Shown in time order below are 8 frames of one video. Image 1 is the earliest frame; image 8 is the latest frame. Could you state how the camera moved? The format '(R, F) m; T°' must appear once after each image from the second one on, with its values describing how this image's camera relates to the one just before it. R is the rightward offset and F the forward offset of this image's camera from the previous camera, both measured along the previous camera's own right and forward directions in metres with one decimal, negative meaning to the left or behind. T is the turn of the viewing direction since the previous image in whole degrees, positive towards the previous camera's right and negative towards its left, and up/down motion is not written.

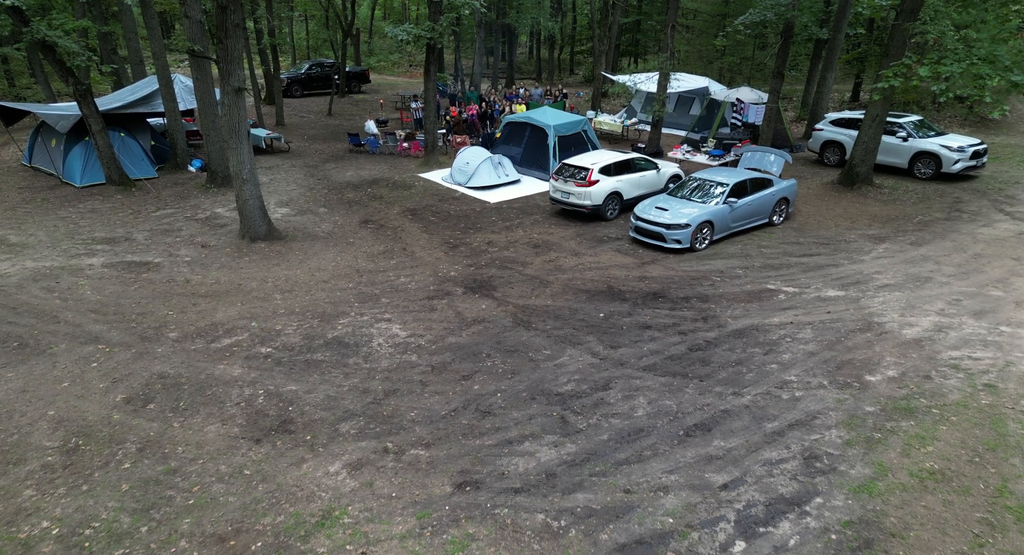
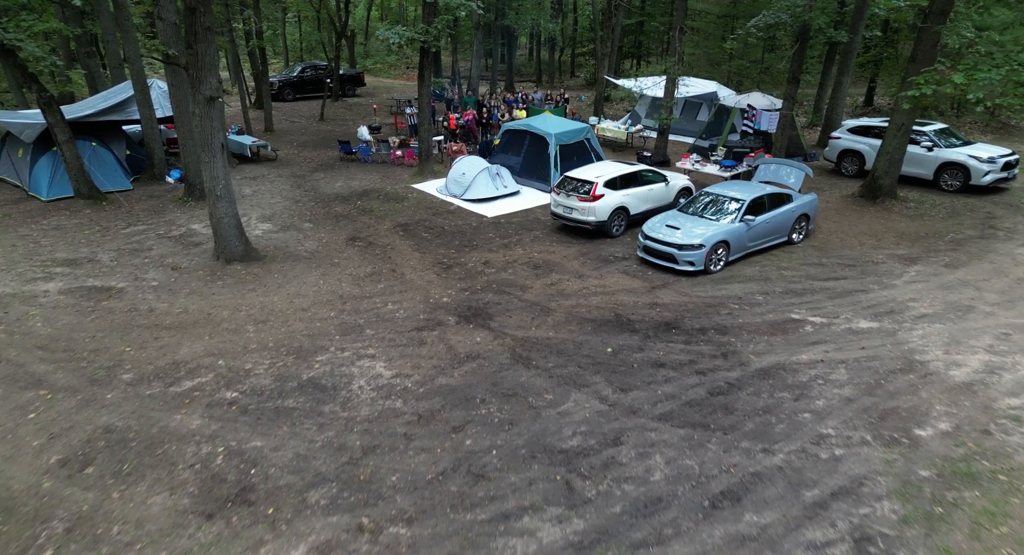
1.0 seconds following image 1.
(0.0, +0.9) m; 0°
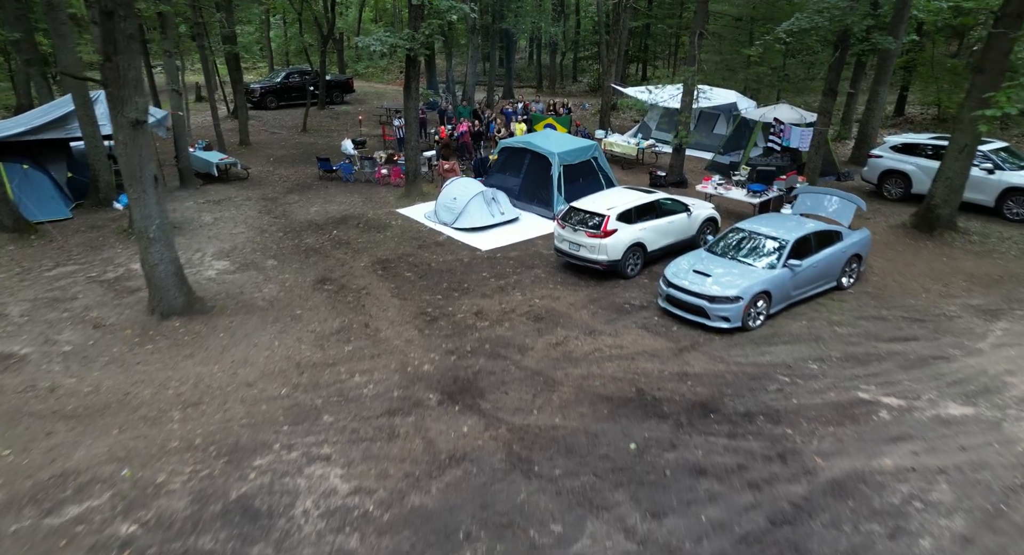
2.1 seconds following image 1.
(0.0, +1.8) m; 0°
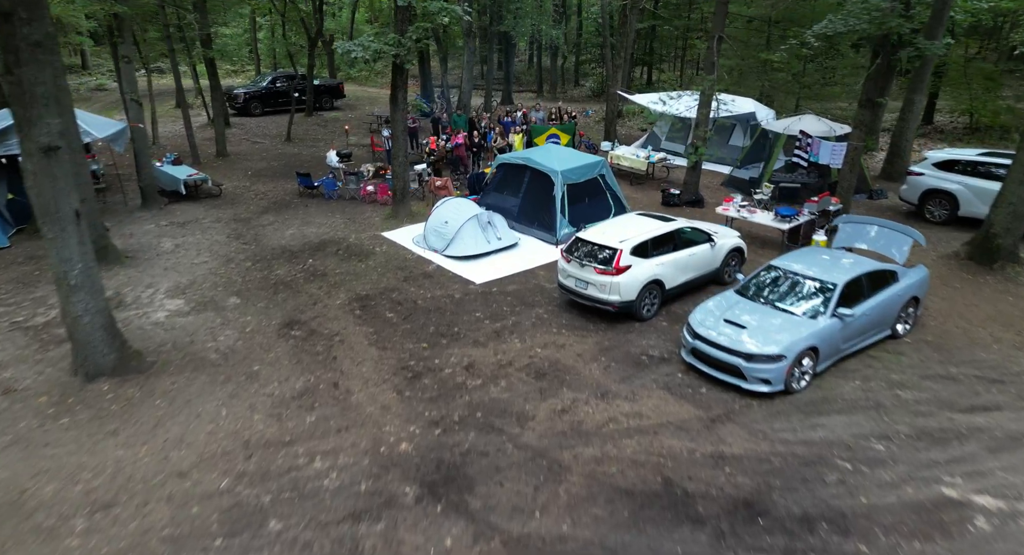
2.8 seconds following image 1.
(0.0, +1.5) m; 0°
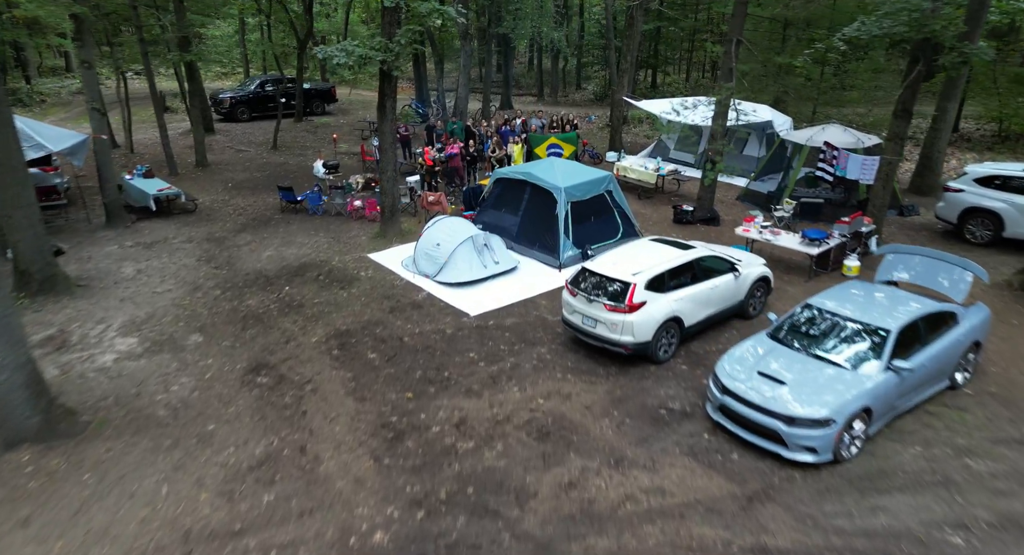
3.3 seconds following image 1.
(0.0, +1.1) m; 0°
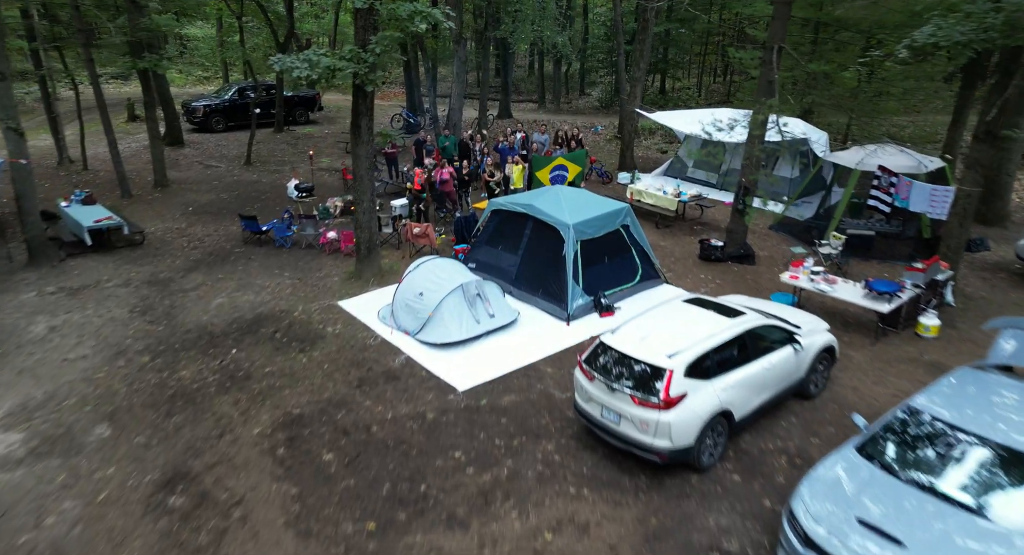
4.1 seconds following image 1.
(0.0, +1.9) m; 0°
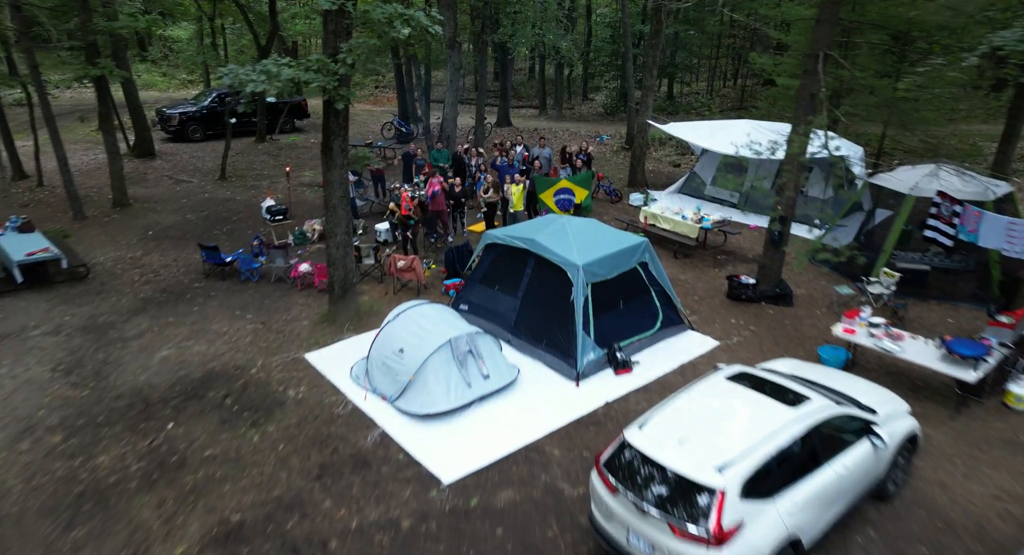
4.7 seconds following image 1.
(0.0, +1.5) m; 0°
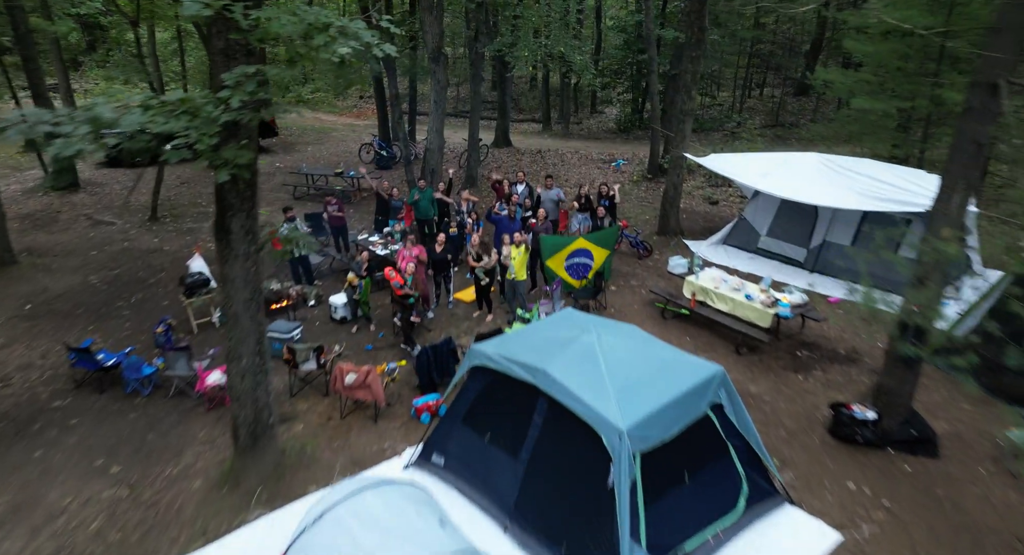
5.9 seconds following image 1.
(0.0, +3.2) m; 0°
